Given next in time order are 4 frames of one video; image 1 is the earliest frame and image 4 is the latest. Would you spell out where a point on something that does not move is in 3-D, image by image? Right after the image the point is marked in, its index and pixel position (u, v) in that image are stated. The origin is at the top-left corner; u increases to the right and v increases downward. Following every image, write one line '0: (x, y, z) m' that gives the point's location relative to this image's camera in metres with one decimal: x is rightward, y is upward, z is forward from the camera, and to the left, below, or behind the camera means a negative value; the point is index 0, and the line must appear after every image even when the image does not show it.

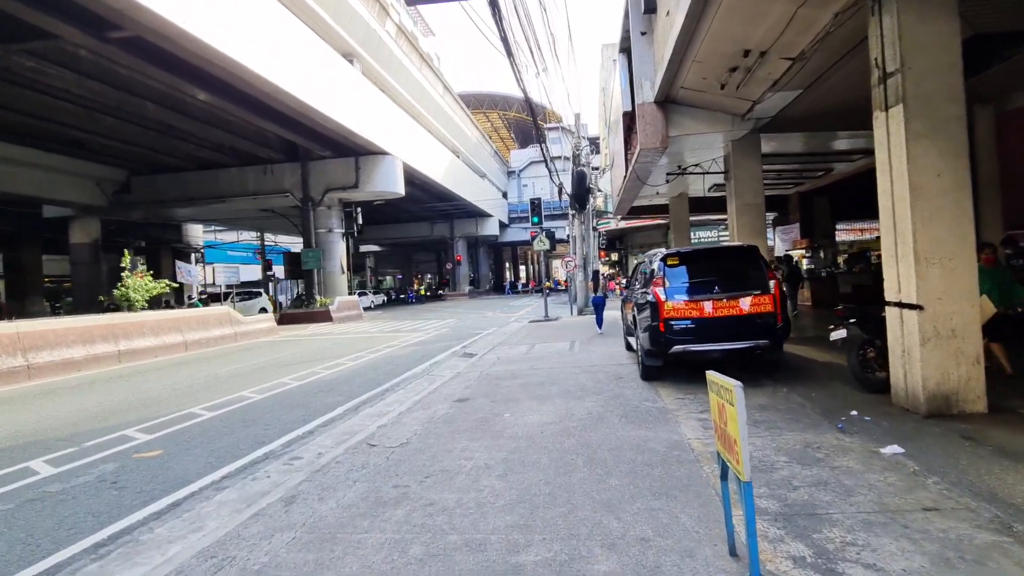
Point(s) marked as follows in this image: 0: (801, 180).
0: (+15.5, +5.8, +19.6) m
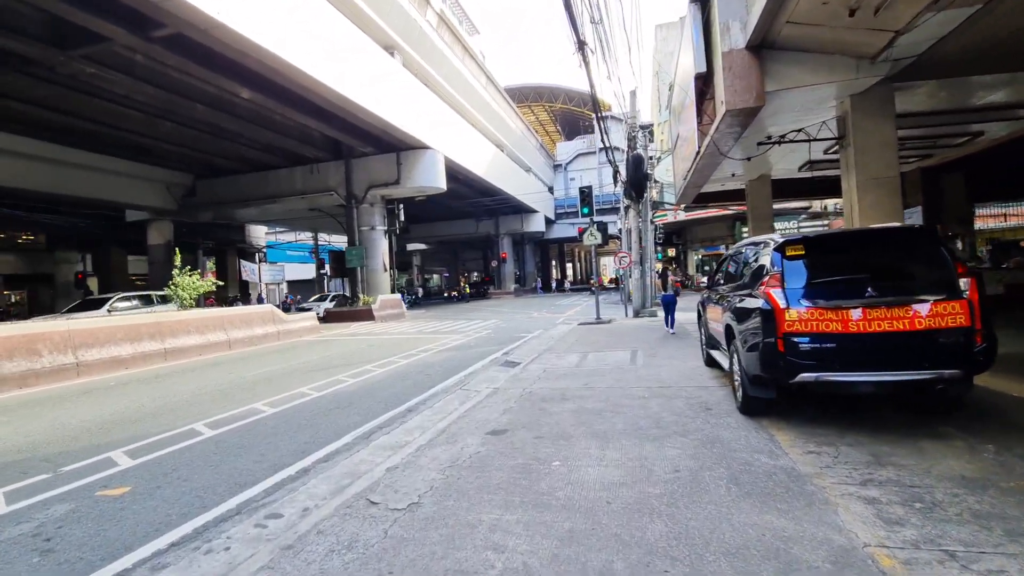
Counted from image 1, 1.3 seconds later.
0: (+17.7, +5.8, +15.6) m
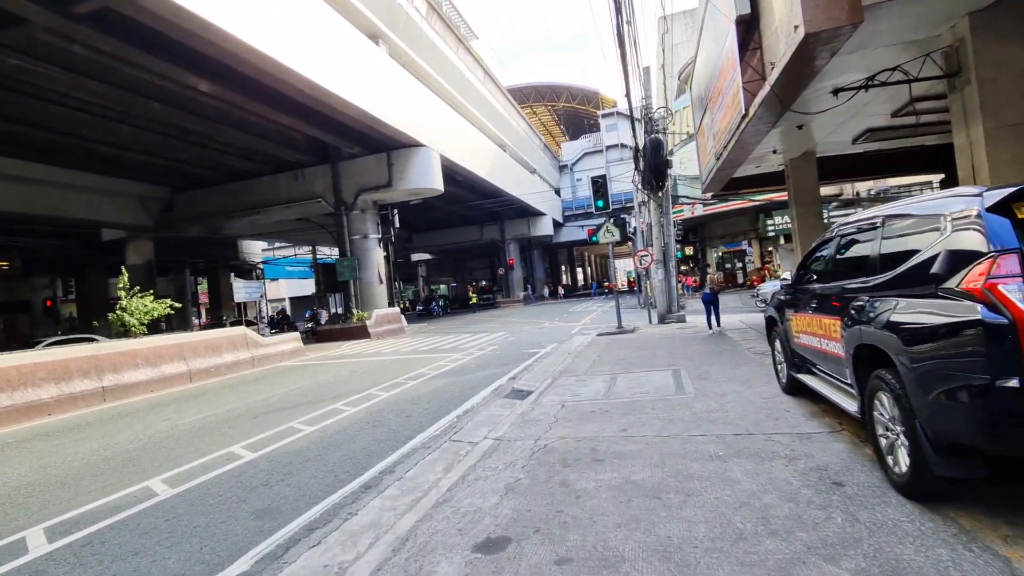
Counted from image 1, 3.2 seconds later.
0: (+17.7, +6.2, +12.8) m
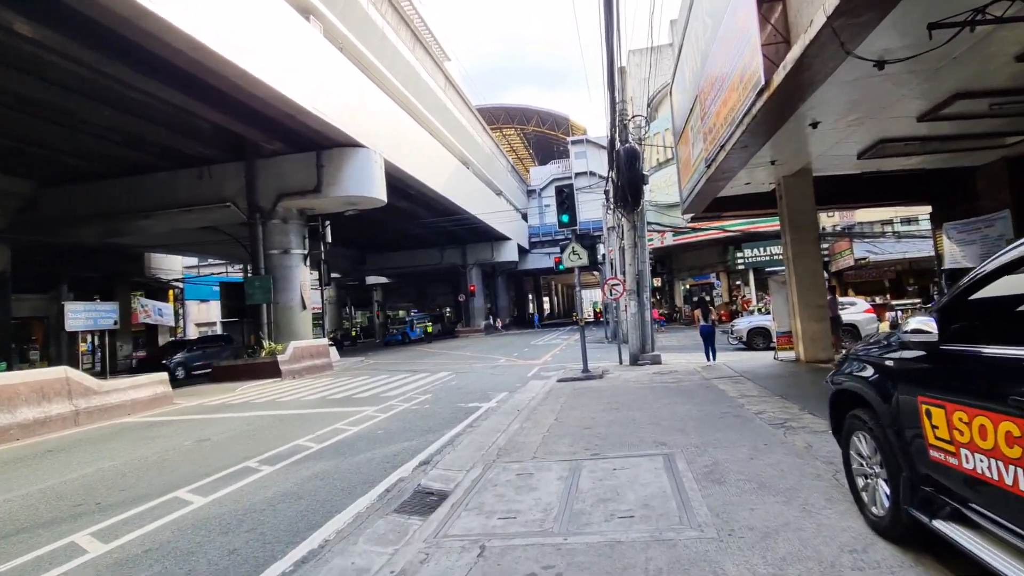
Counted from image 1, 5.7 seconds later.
0: (+16.0, +4.8, +11.0) m
